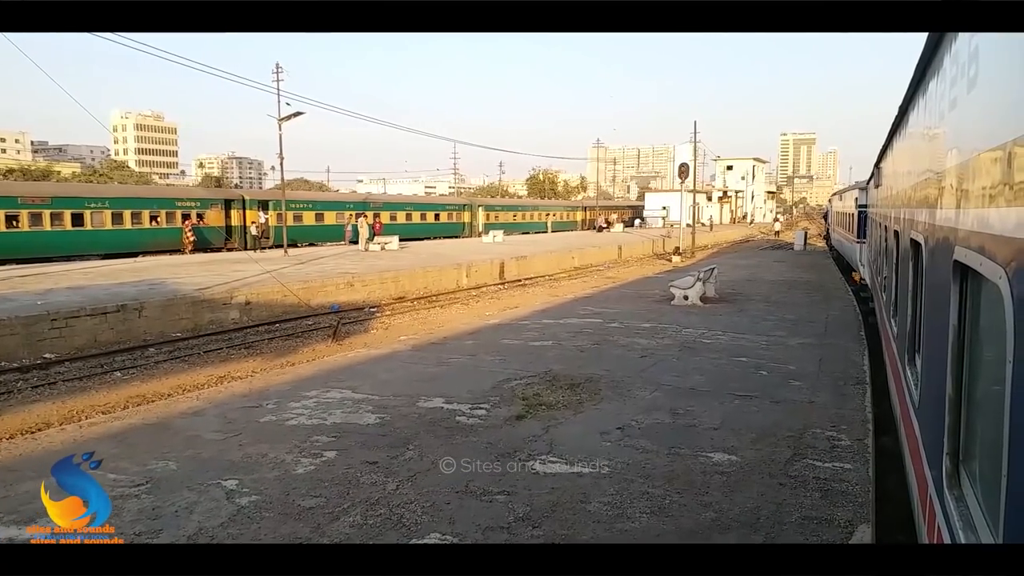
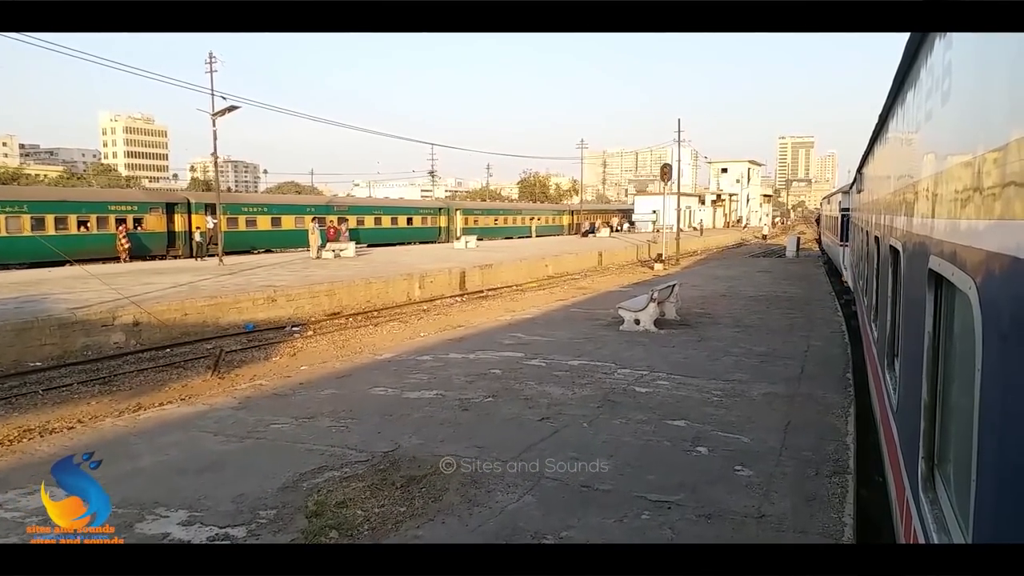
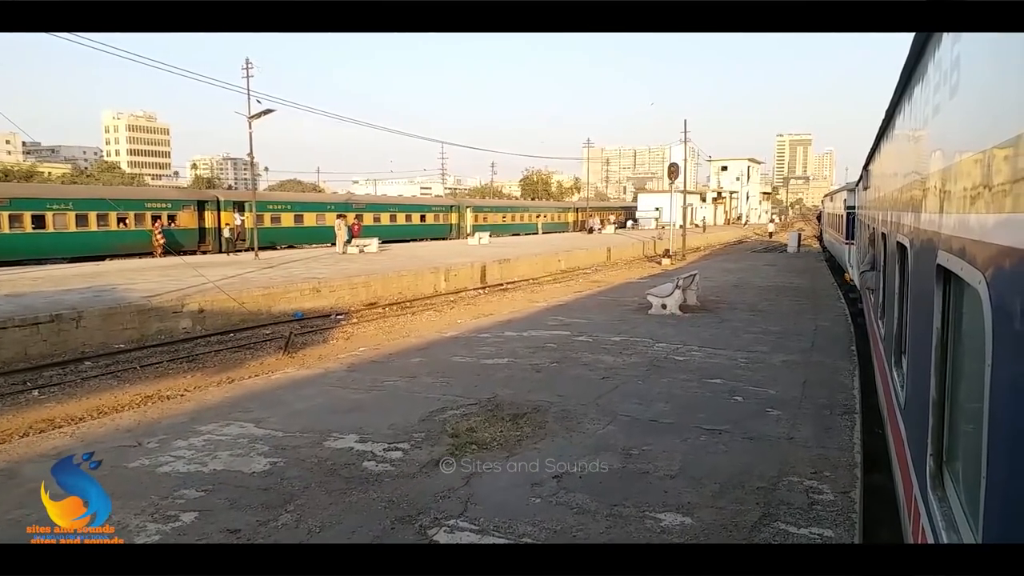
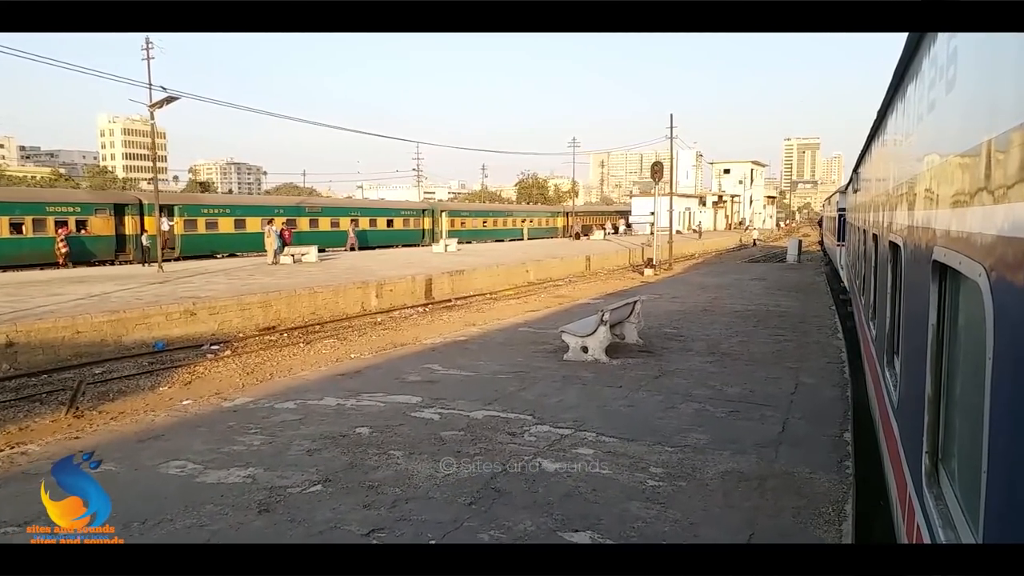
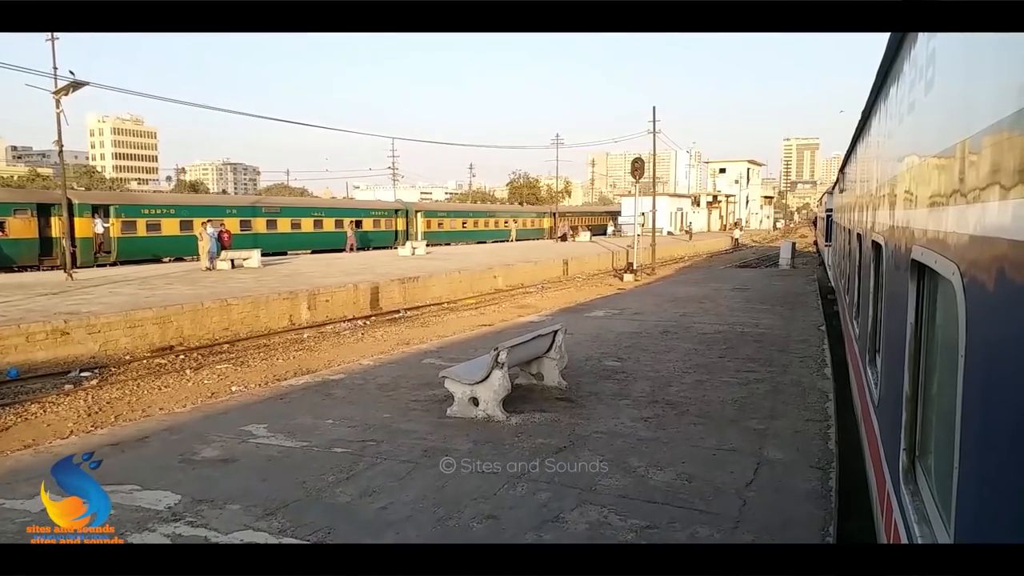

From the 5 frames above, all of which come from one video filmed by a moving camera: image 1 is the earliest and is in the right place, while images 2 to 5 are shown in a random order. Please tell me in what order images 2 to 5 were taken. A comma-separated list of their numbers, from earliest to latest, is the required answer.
3, 2, 4, 5
